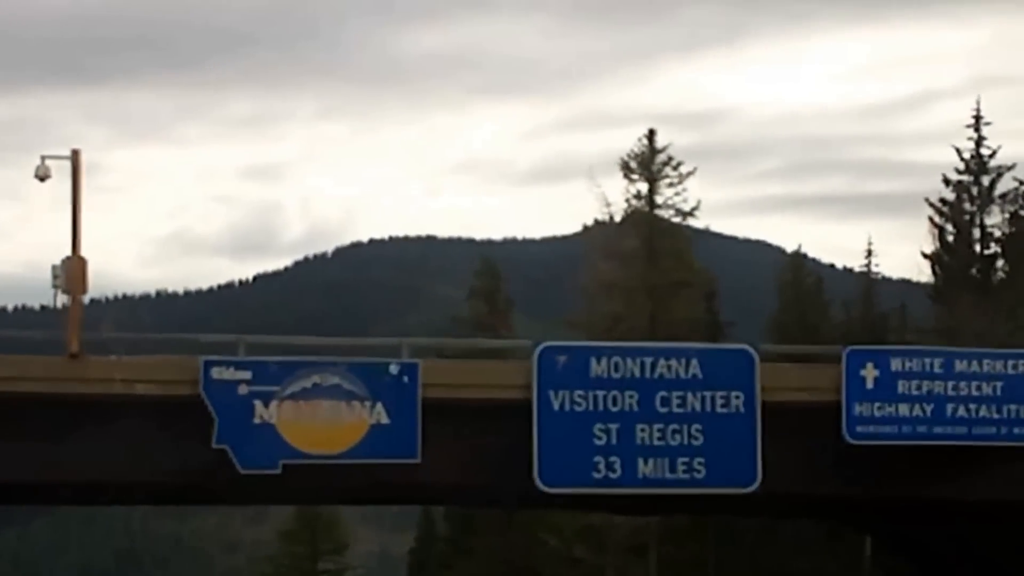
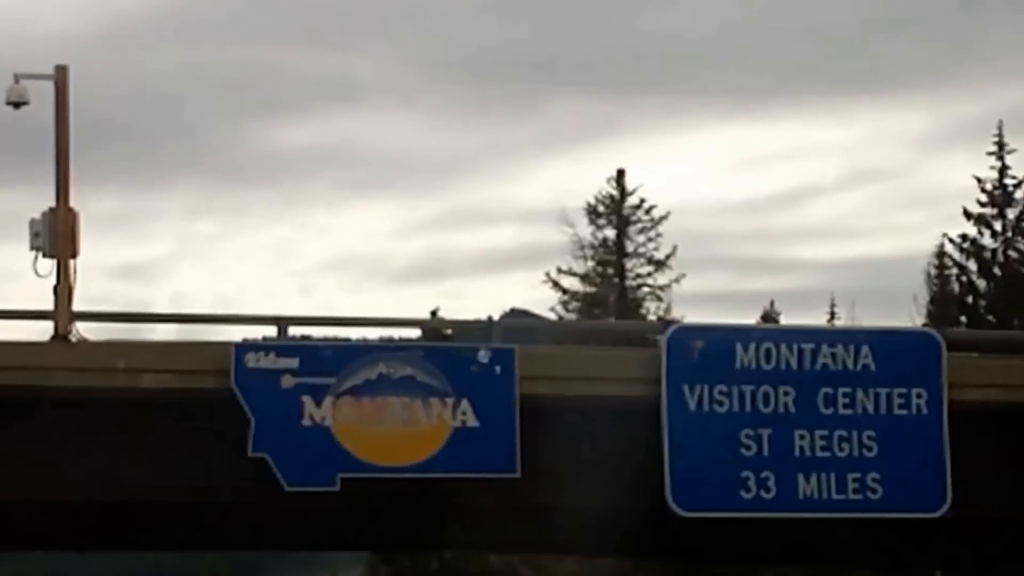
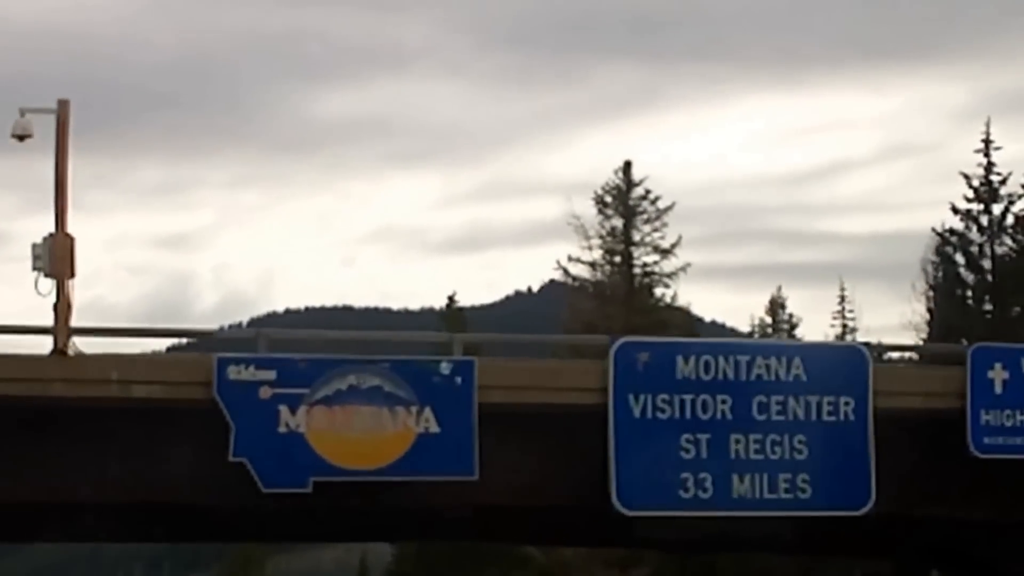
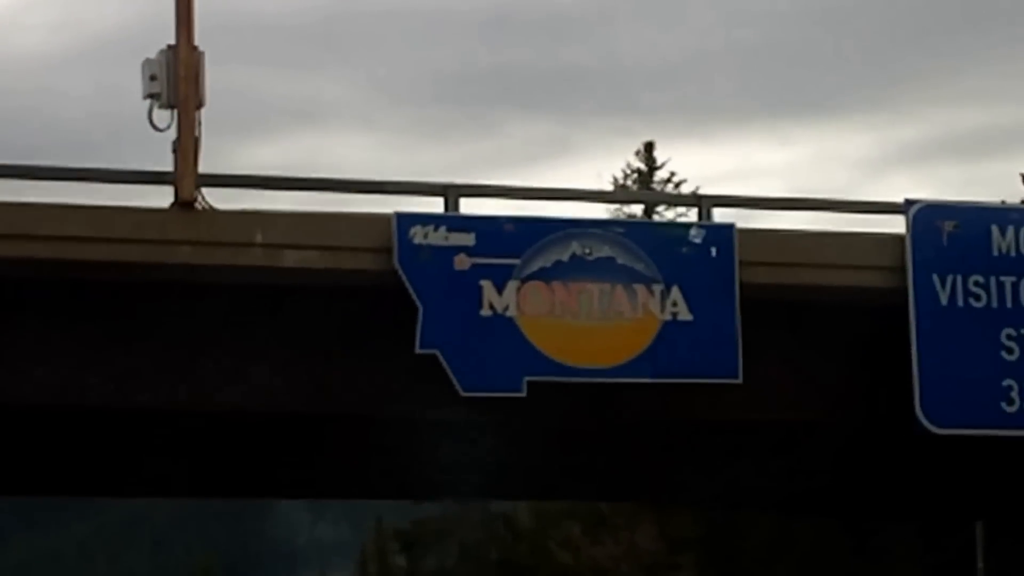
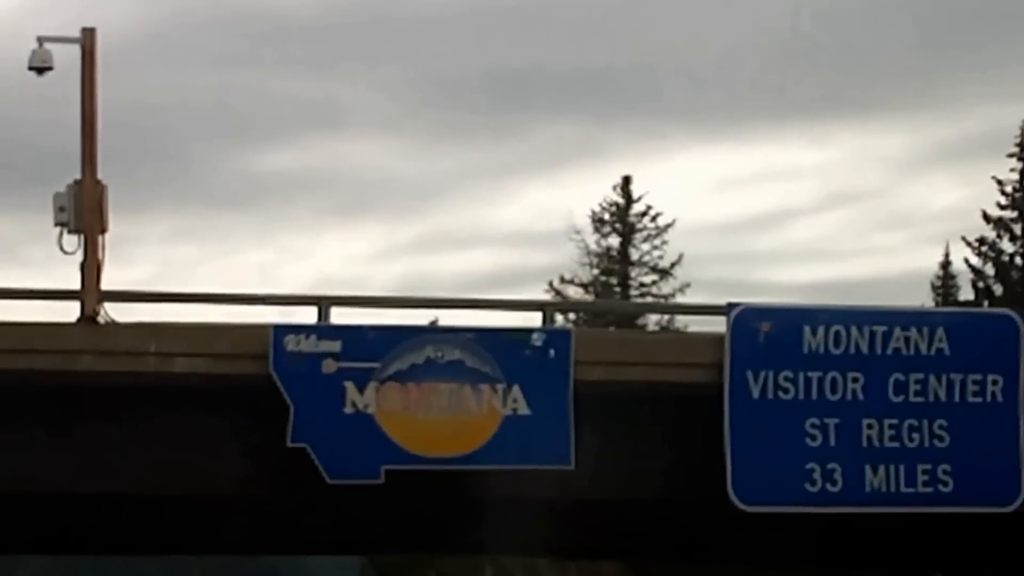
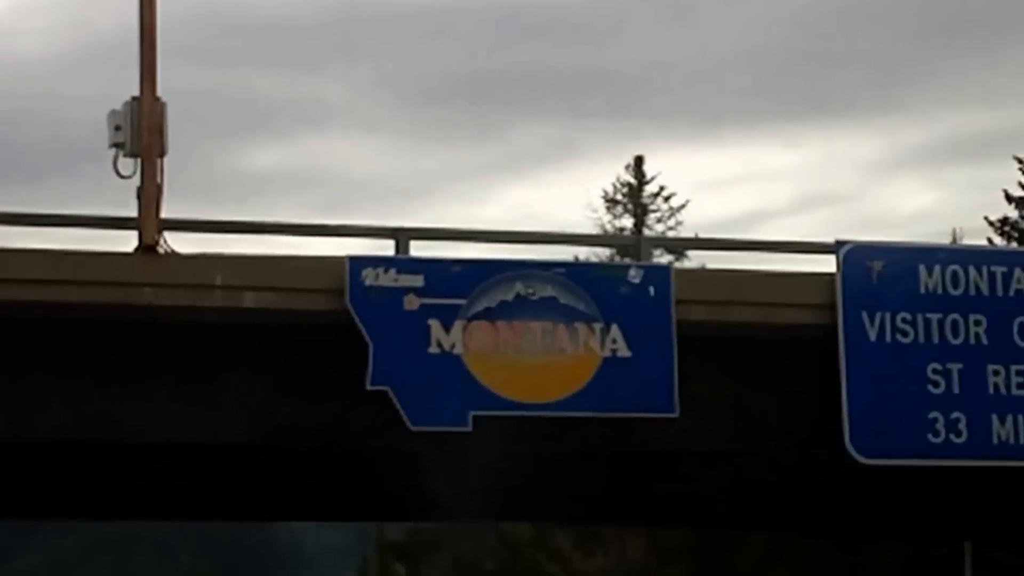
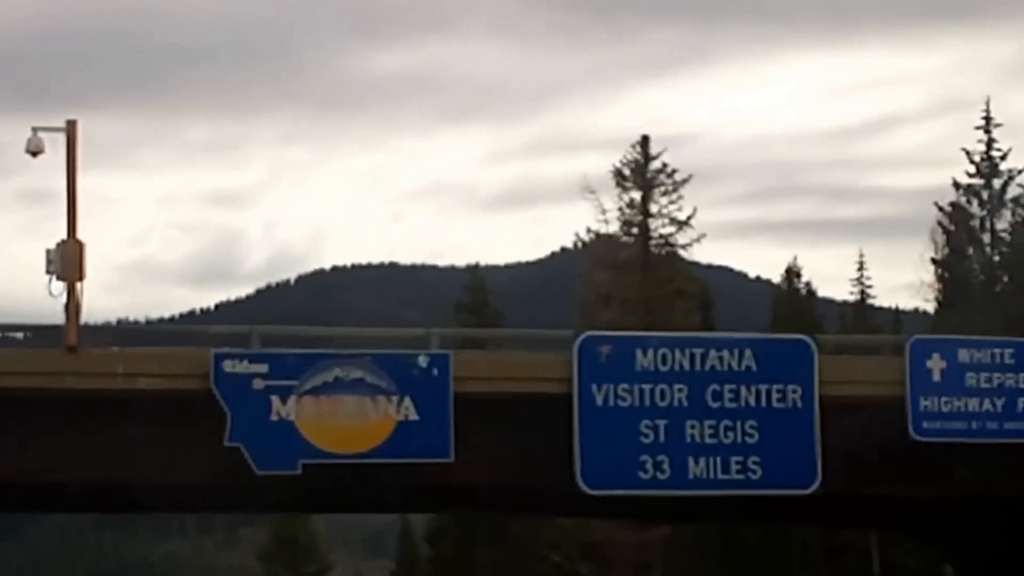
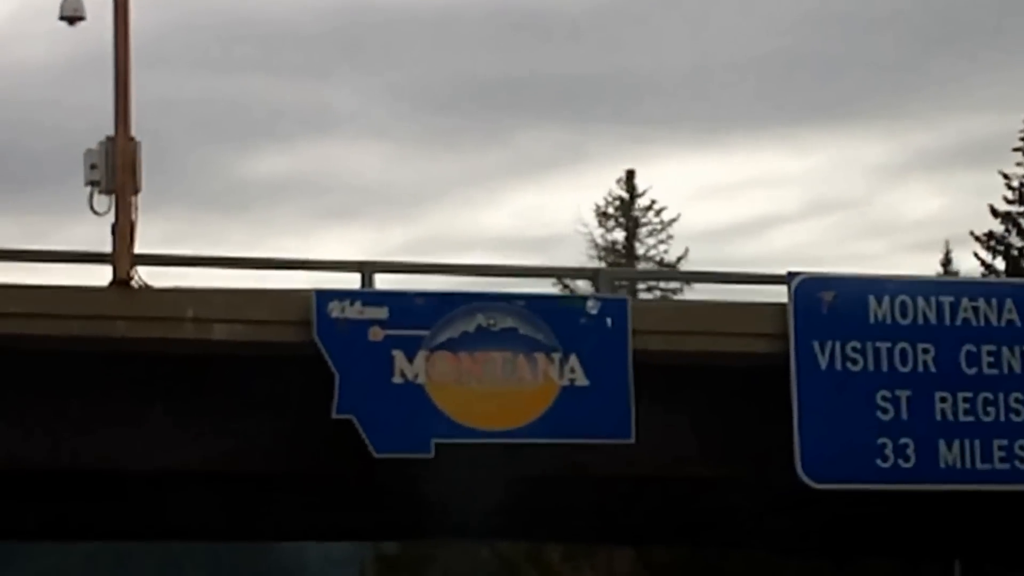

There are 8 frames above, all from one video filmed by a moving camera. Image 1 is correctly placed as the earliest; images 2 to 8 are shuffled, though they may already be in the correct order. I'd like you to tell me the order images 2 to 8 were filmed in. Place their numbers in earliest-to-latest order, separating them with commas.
7, 3, 2, 5, 8, 6, 4
